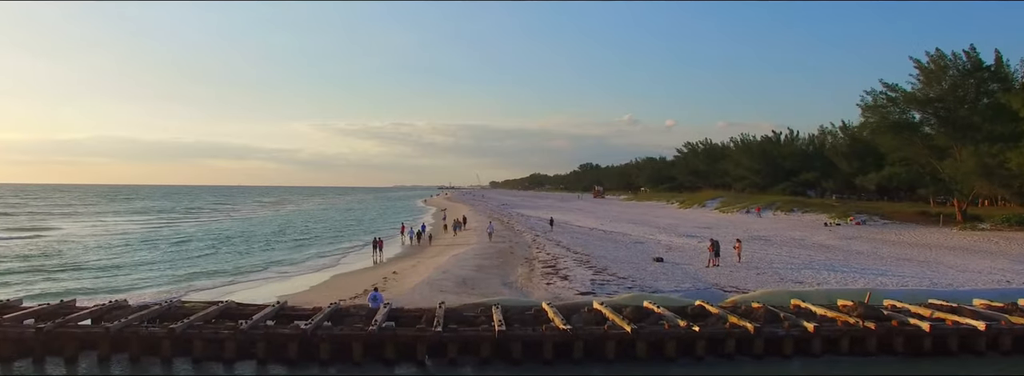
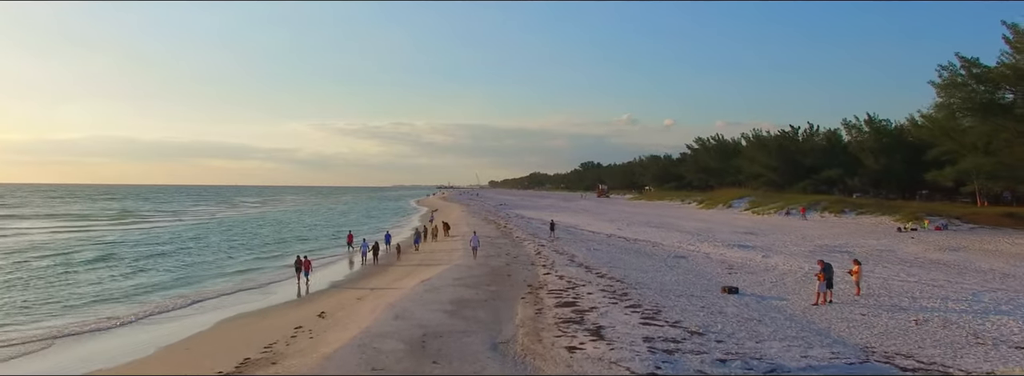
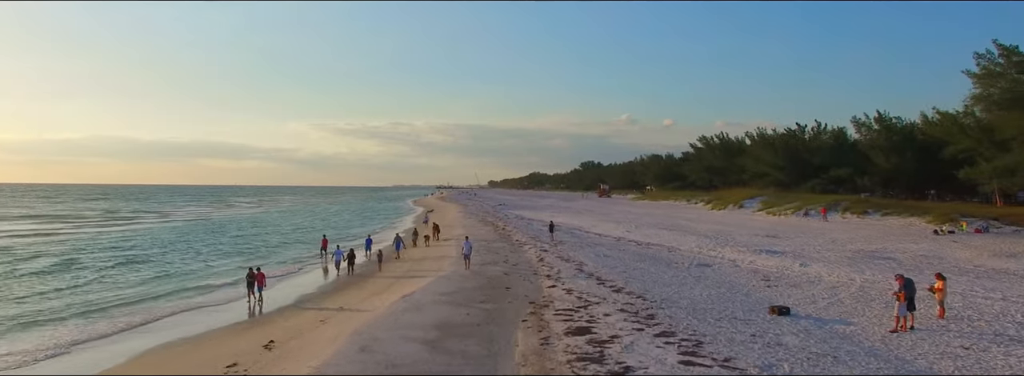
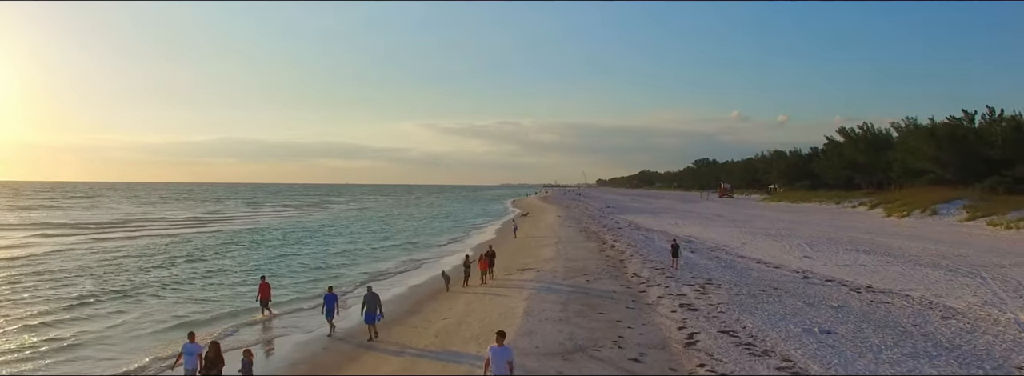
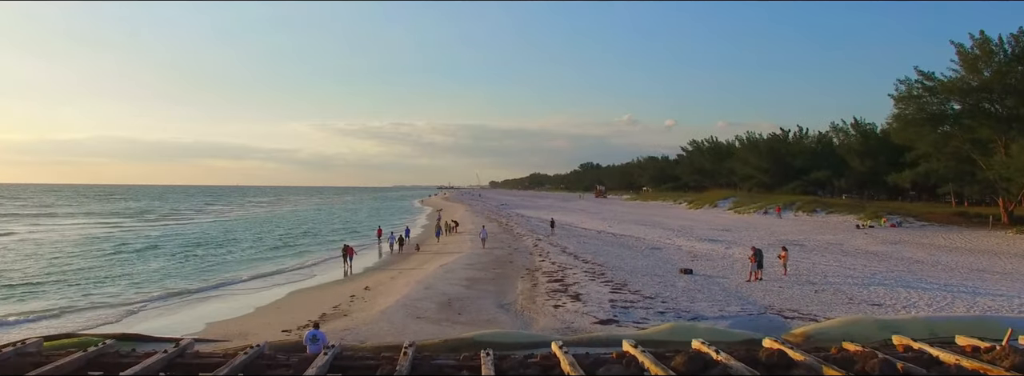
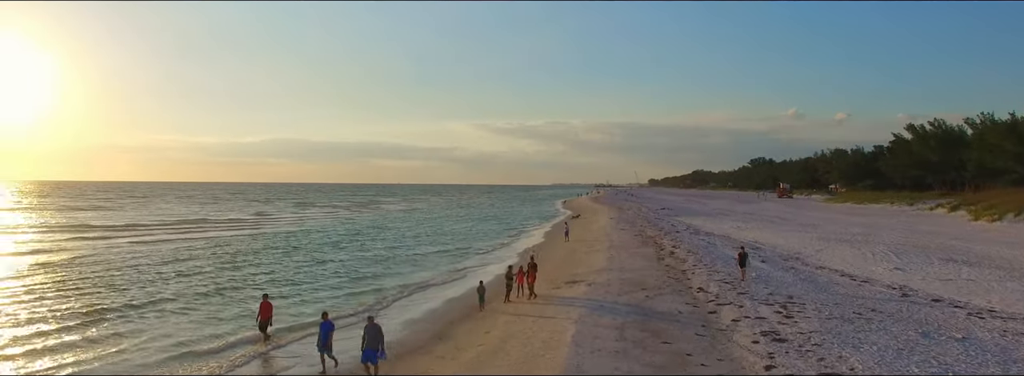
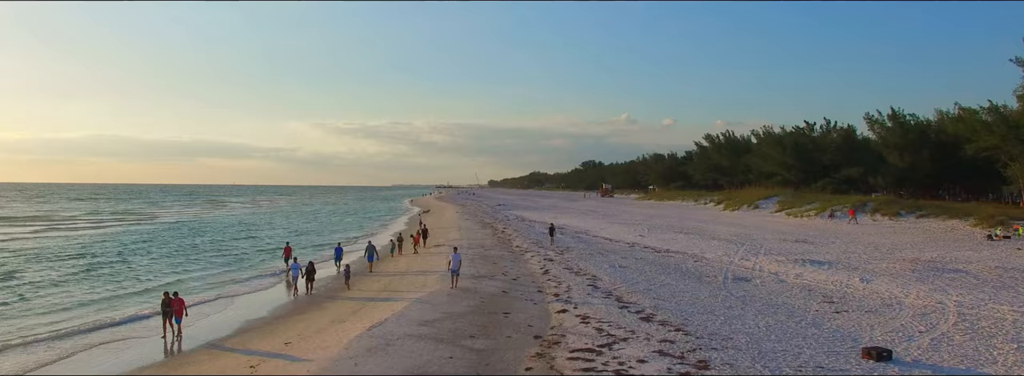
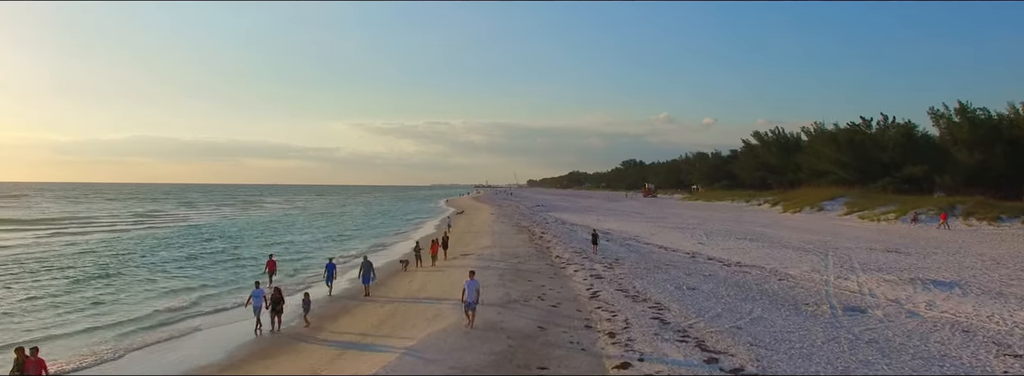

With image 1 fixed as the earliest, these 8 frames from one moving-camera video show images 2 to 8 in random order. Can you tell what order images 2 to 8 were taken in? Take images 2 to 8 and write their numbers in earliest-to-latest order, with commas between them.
5, 2, 3, 7, 8, 4, 6
